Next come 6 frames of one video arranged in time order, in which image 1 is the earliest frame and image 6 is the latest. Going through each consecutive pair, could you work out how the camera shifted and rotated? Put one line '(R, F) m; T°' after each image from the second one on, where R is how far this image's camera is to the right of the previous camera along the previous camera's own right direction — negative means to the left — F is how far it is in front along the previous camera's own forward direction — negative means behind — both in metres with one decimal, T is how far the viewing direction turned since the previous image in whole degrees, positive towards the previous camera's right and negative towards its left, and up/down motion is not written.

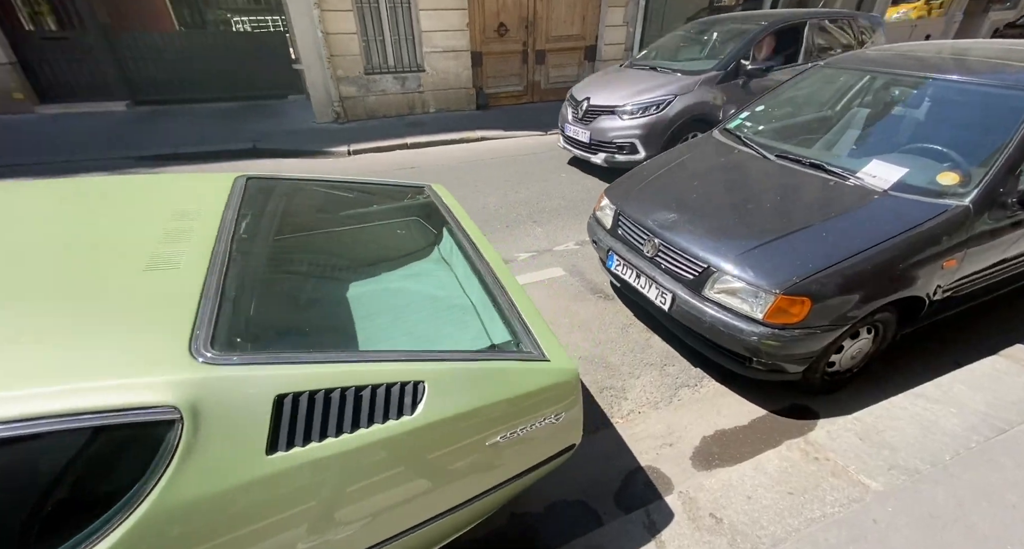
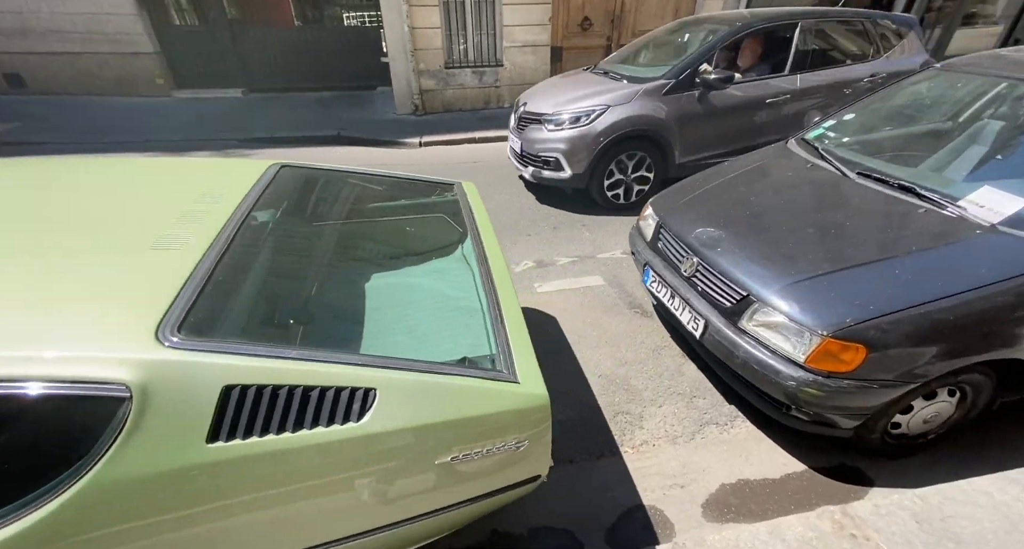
(+0.3, +0.1) m; -10°
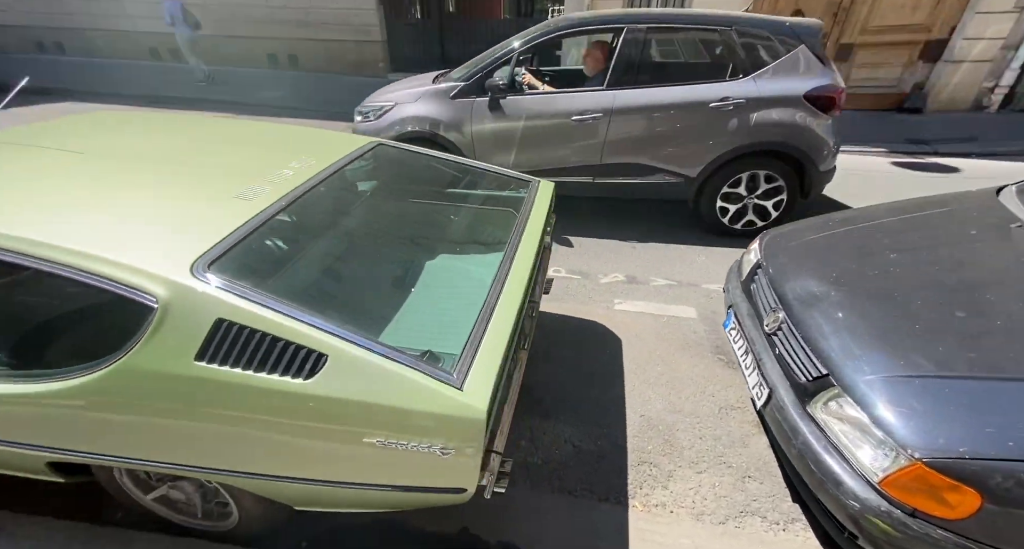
(+0.5, +0.2) m; -20°
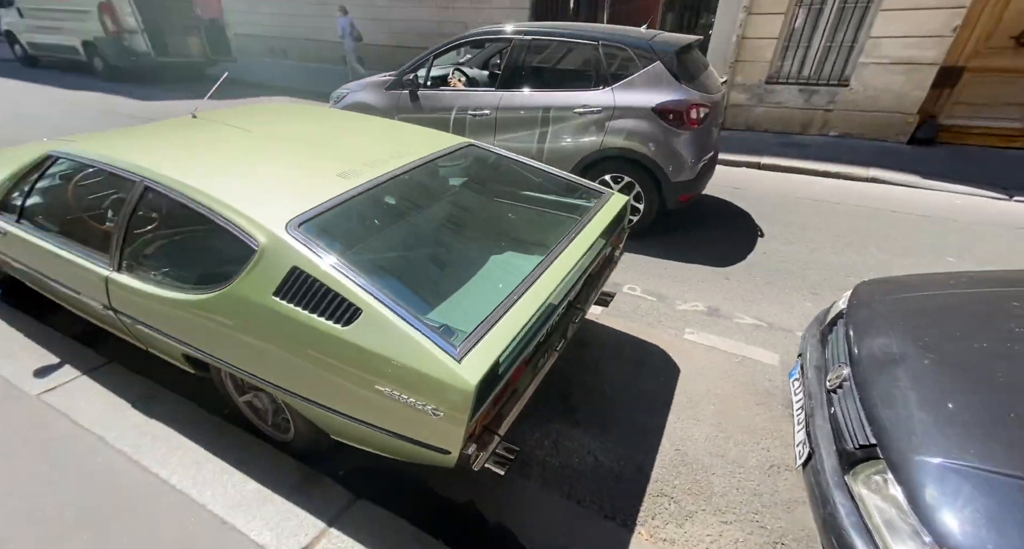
(+0.4, -0.1) m; -16°
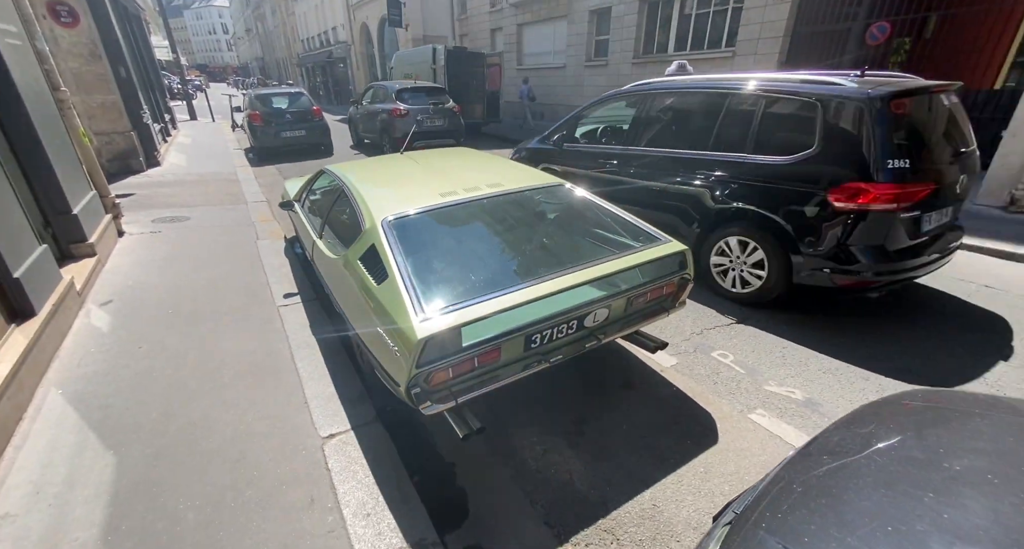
(+1.2, -0.1) m; -30°
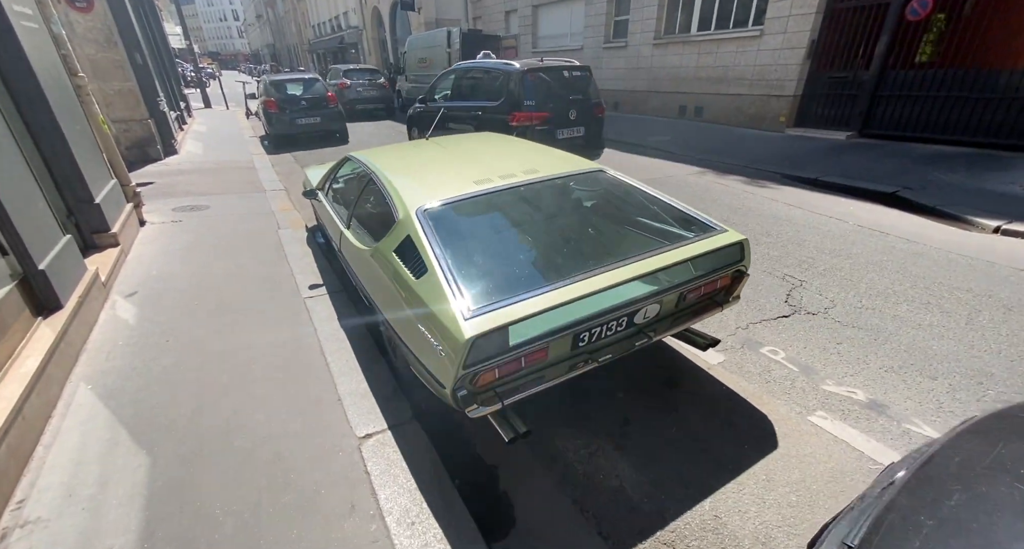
(-0.2, +0.2) m; -1°
